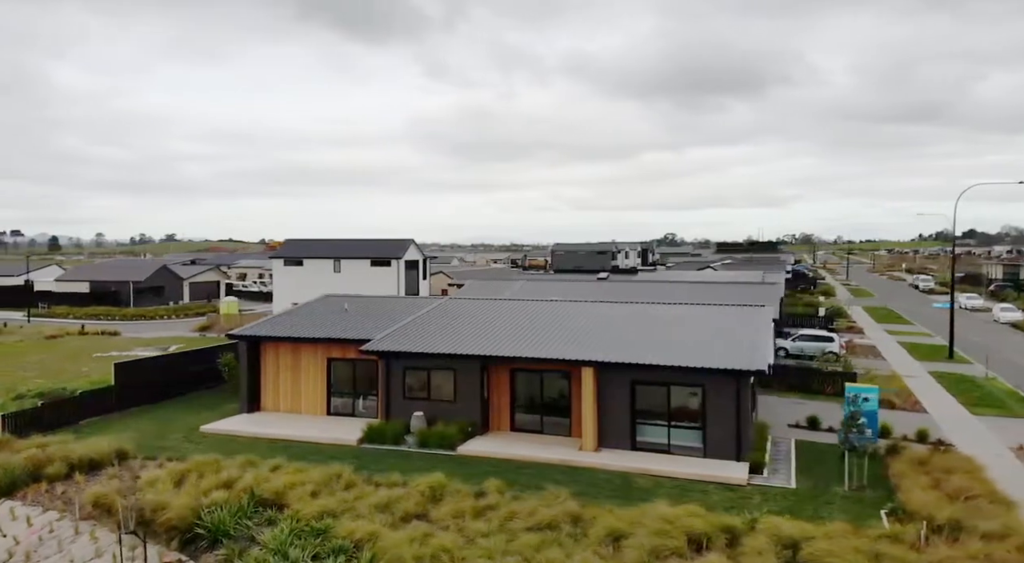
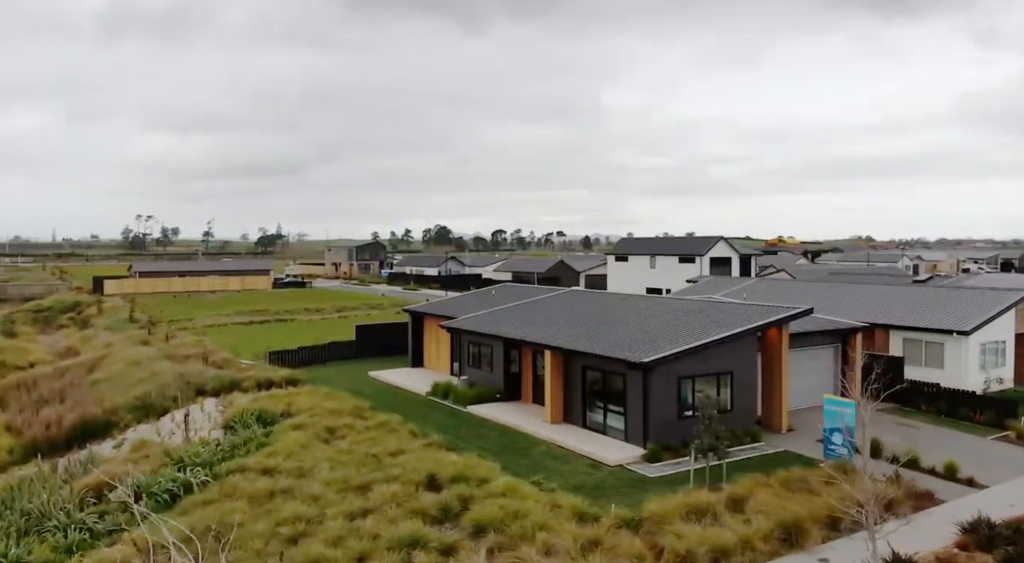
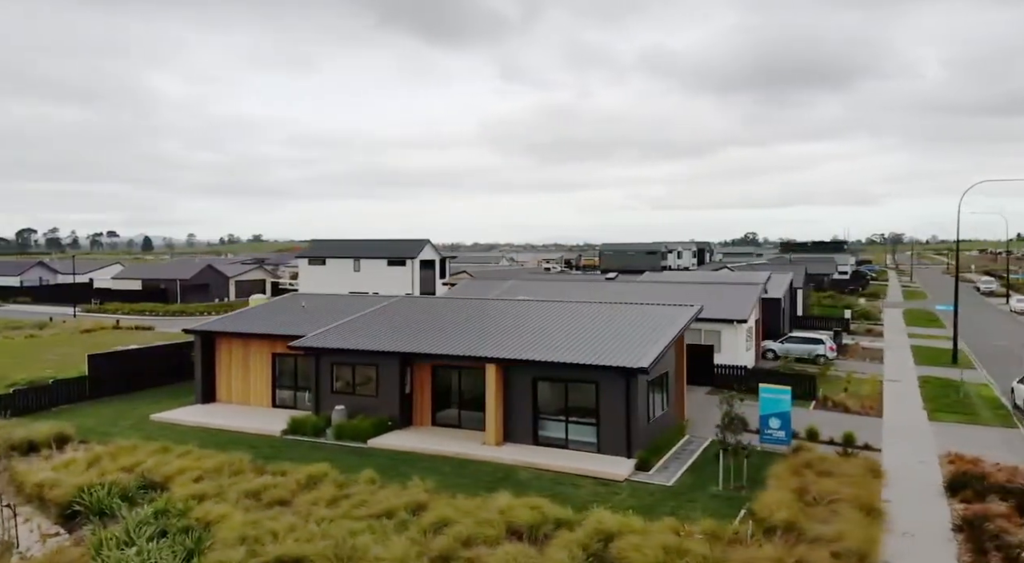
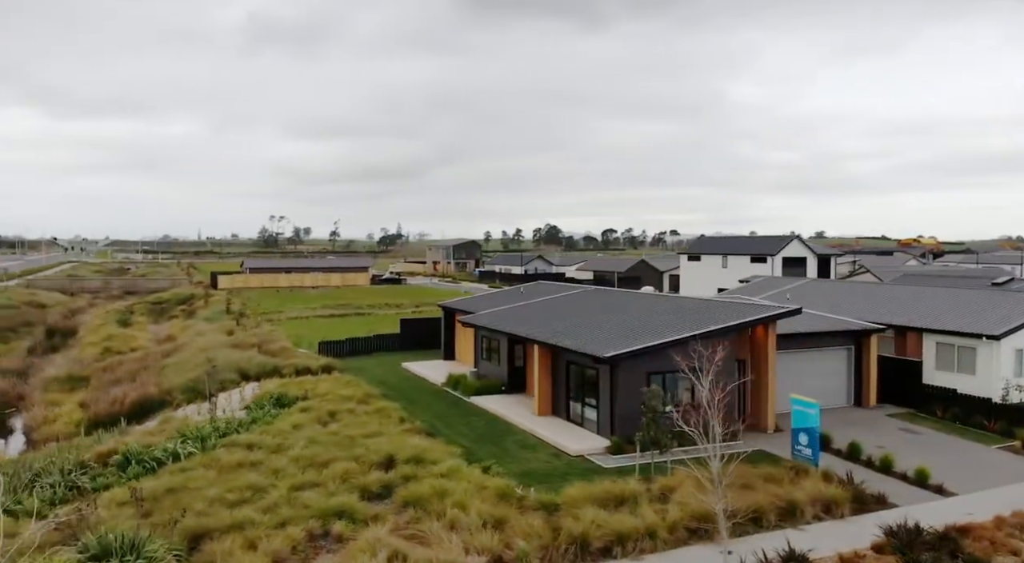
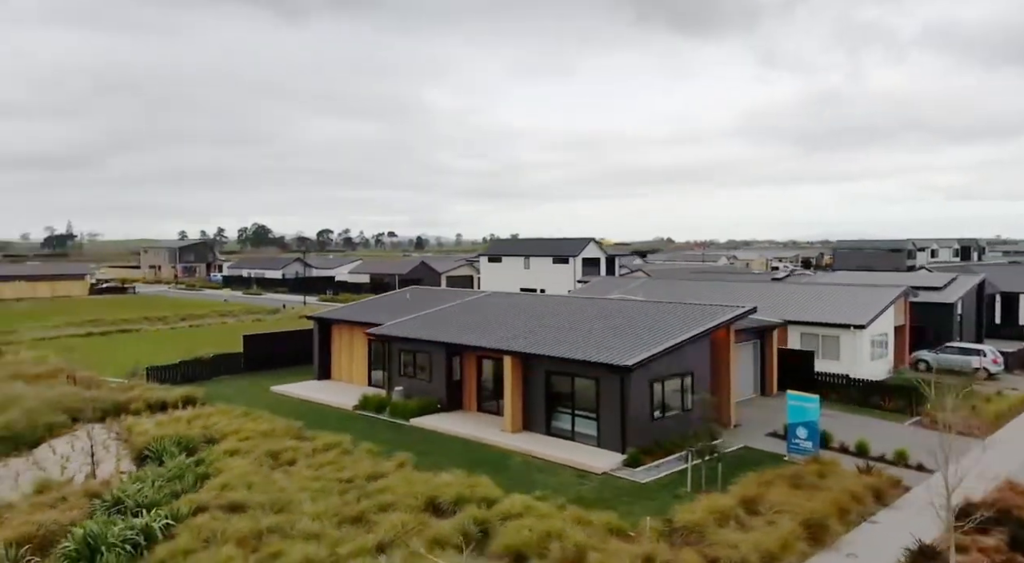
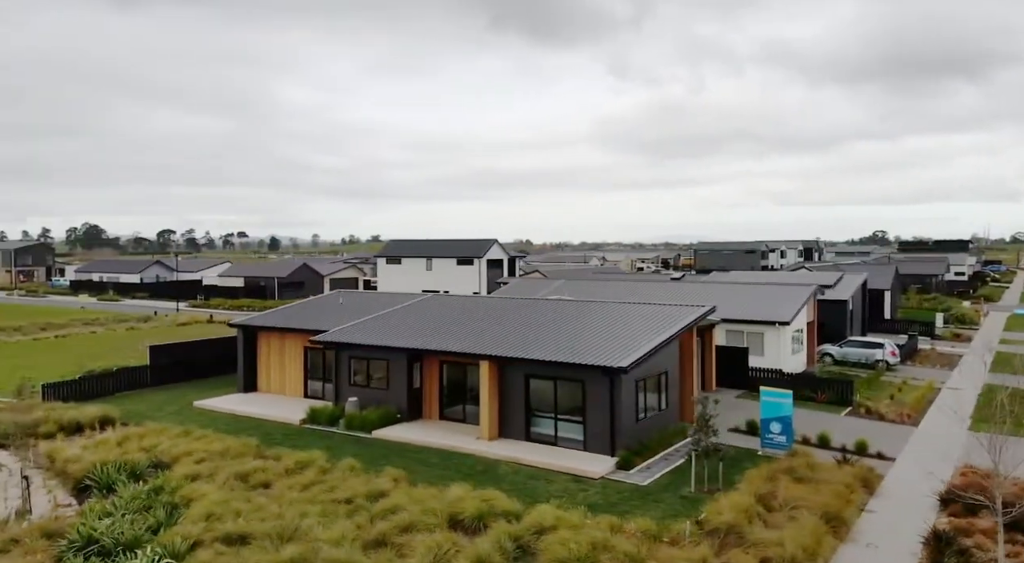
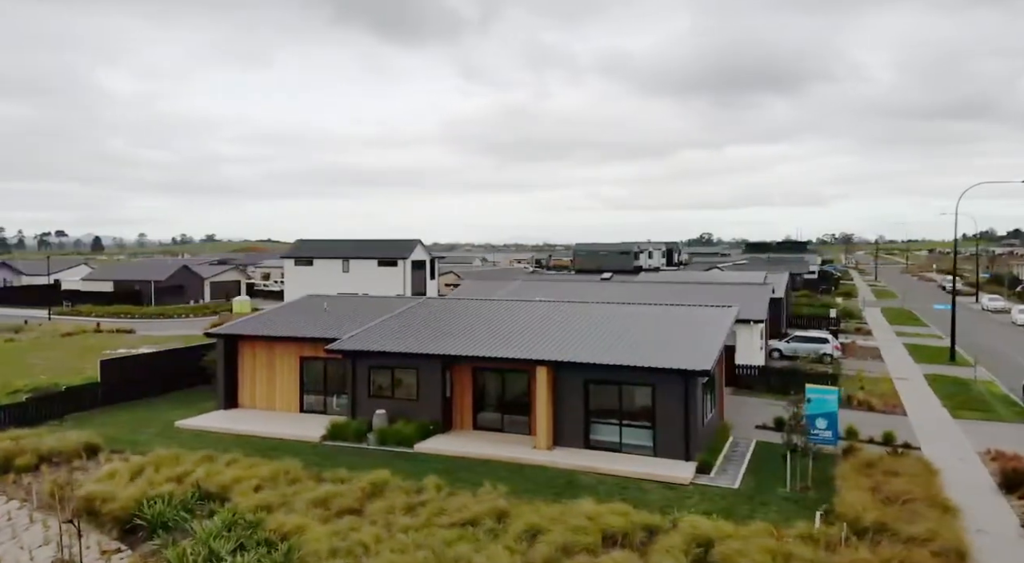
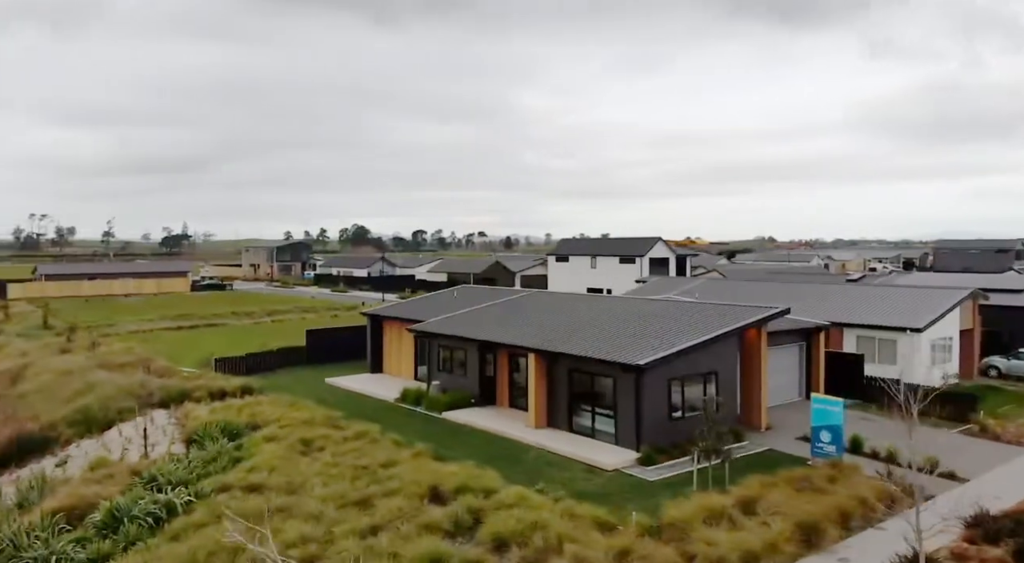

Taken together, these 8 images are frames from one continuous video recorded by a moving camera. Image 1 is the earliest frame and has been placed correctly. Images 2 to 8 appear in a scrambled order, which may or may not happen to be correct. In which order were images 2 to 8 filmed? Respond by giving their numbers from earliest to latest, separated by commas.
7, 3, 6, 5, 8, 2, 4
